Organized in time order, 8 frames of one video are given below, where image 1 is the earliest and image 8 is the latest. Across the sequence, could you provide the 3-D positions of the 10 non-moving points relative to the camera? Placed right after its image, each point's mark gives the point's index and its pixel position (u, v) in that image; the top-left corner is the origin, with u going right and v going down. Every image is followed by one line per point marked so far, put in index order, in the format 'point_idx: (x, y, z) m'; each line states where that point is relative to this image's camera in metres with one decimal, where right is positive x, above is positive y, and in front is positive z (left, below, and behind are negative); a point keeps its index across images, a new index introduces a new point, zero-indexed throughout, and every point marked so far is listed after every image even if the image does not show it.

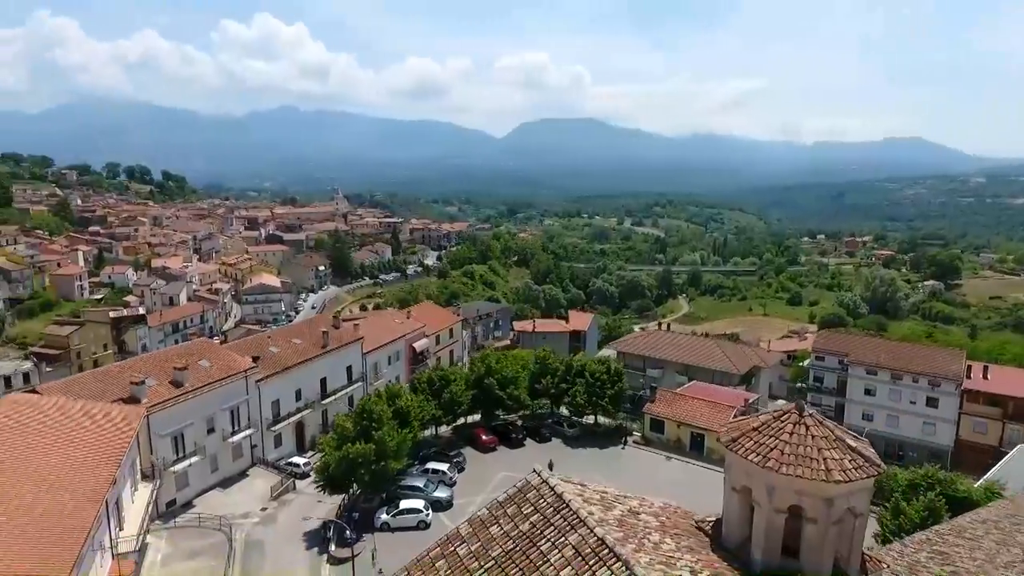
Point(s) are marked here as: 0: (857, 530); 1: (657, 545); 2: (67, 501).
0: (+4.6, -3.2, +8.4) m
1: (+1.8, -3.3, +8.1) m
2: (-9.4, -4.6, +13.0) m
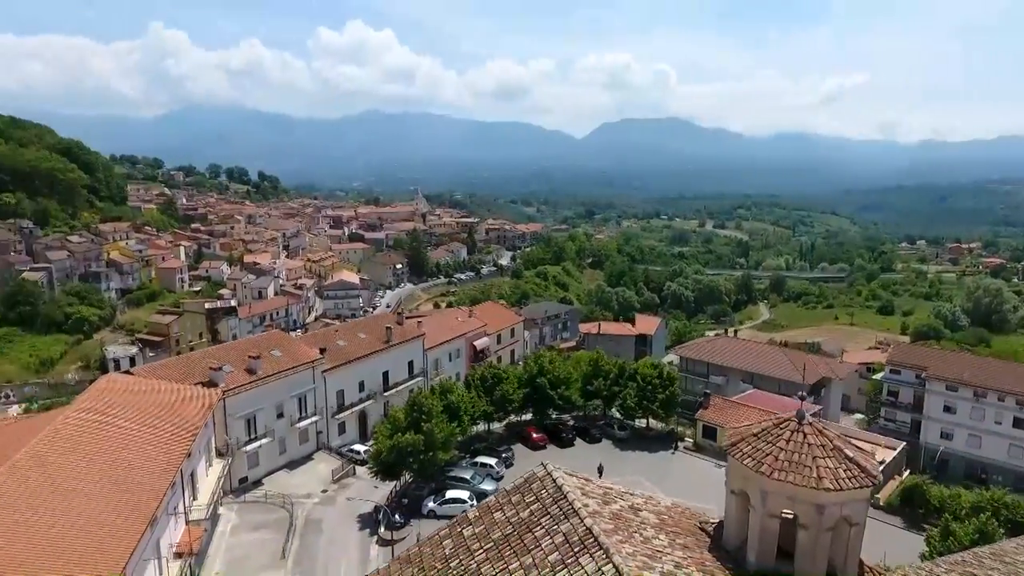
0: (+4.6, -3.4, +8.5) m
1: (+1.8, -3.4, +8.5) m
2: (-8.7, -4.4, +14.8) m
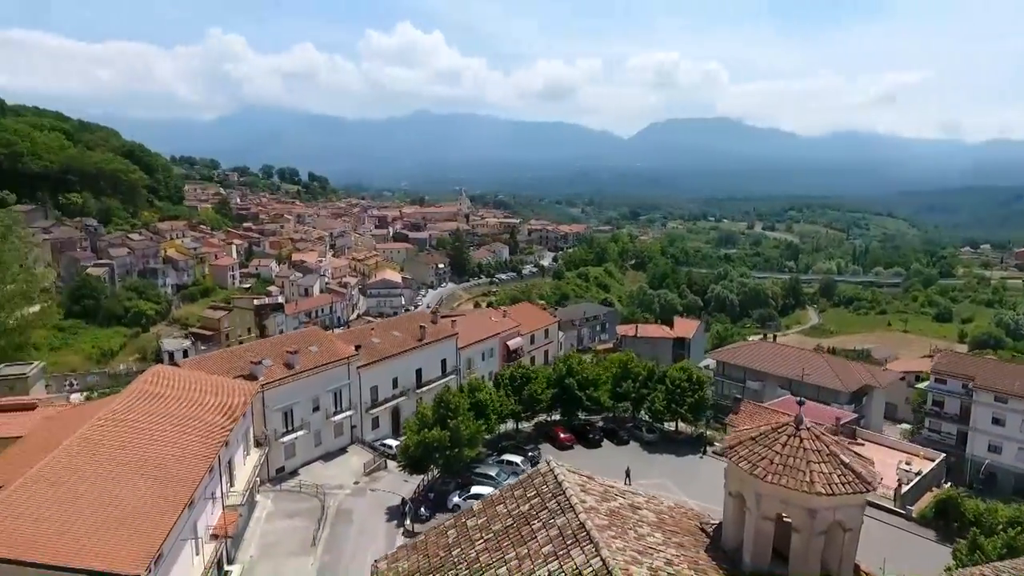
0: (+4.6, -3.5, +8.6) m
1: (+1.8, -3.5, +8.8) m
2: (-8.3, -4.3, +15.8) m
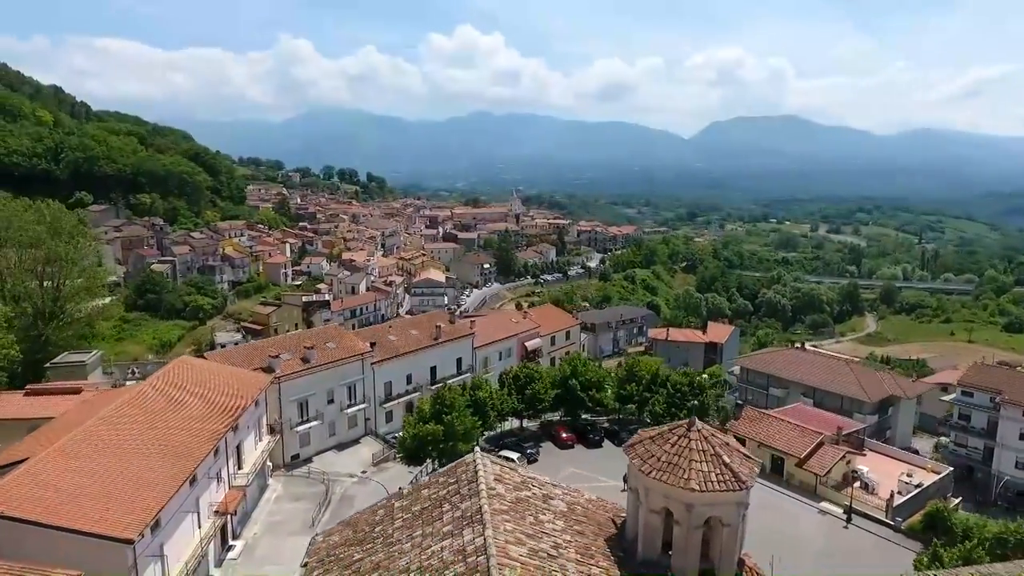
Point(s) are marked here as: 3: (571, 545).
0: (+3.2, -3.7, +9.2) m
1: (+0.4, -3.6, +9.7) m
2: (-9.0, -4.3, +17.6) m
3: (+0.9, -3.9, +9.4) m
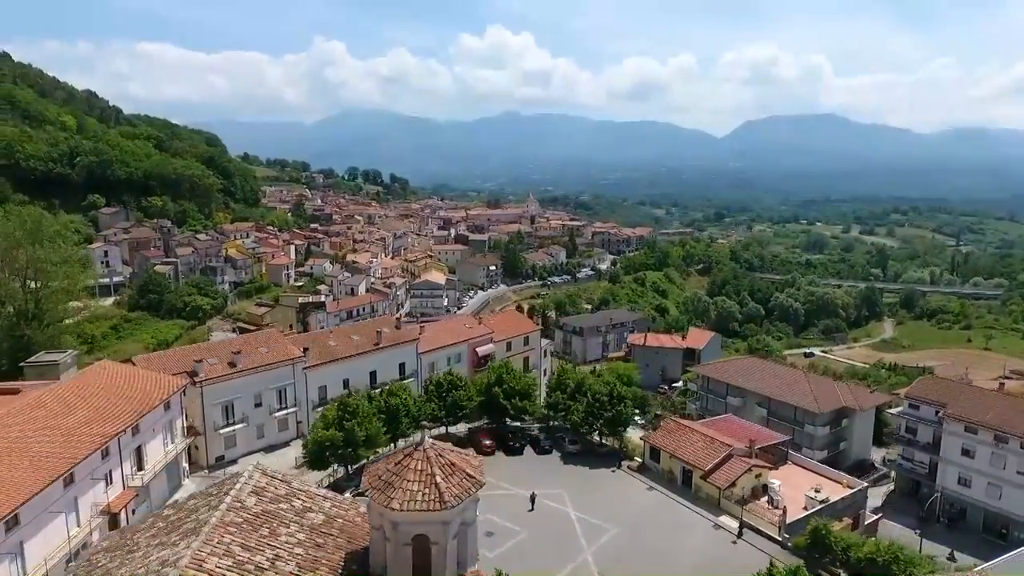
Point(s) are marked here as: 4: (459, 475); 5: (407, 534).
0: (-1.1, -4.1, +9.5) m
1: (-3.9, -4.0, +10.1) m
2: (-12.9, -4.6, +18.4) m
3: (-3.4, -4.2, +9.8) m
4: (-0.8, -3.0, +9.7) m
5: (-1.6, -3.7, +9.4) m
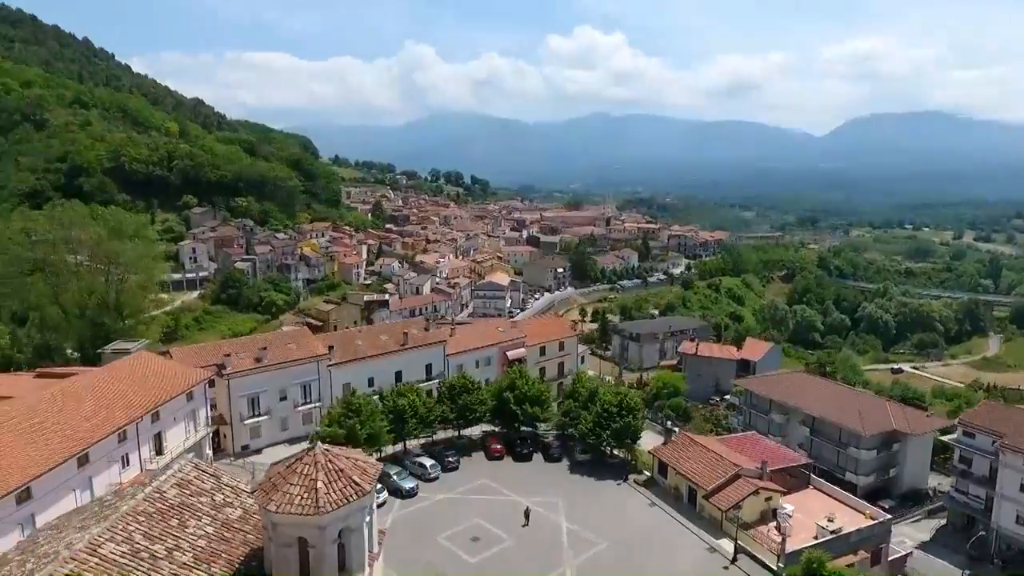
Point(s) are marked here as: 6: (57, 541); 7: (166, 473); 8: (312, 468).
0: (-3.0, -4.2, +9.8) m
1: (-5.7, -4.1, +10.7) m
2: (-13.5, -4.5, +20.2) m
3: (-5.3, -4.3, +10.4) m
4: (-2.7, -3.1, +9.9) m
5: (-3.5, -3.8, +9.7) m
6: (-7.5, -4.2, +10.3) m
7: (-6.5, -3.5, +11.8) m
8: (-3.2, -2.9, +10.1) m
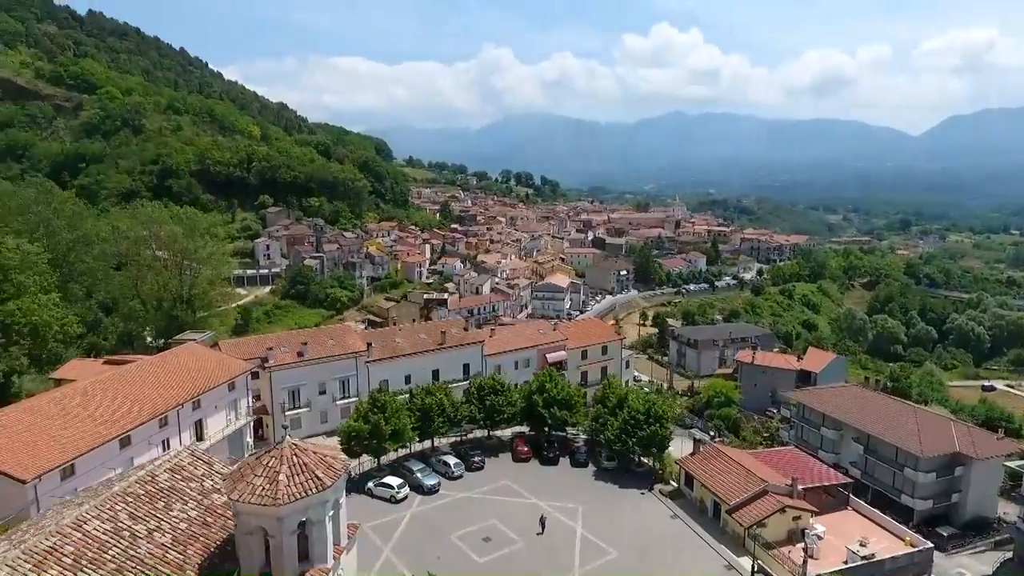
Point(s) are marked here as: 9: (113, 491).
0: (-3.8, -4.2, +10.2) m
1: (-6.3, -4.0, +11.4) m
2: (-13.0, -4.3, +21.7) m
3: (-5.9, -4.3, +11.0) m
4: (-3.4, -3.1, +10.3) m
5: (-4.2, -3.8, +10.1) m
6: (-8.1, -4.1, +11.2) m
7: (-7.0, -3.4, +12.6) m
8: (-3.9, -2.9, +10.5) m
9: (-7.2, -3.7, +11.3) m
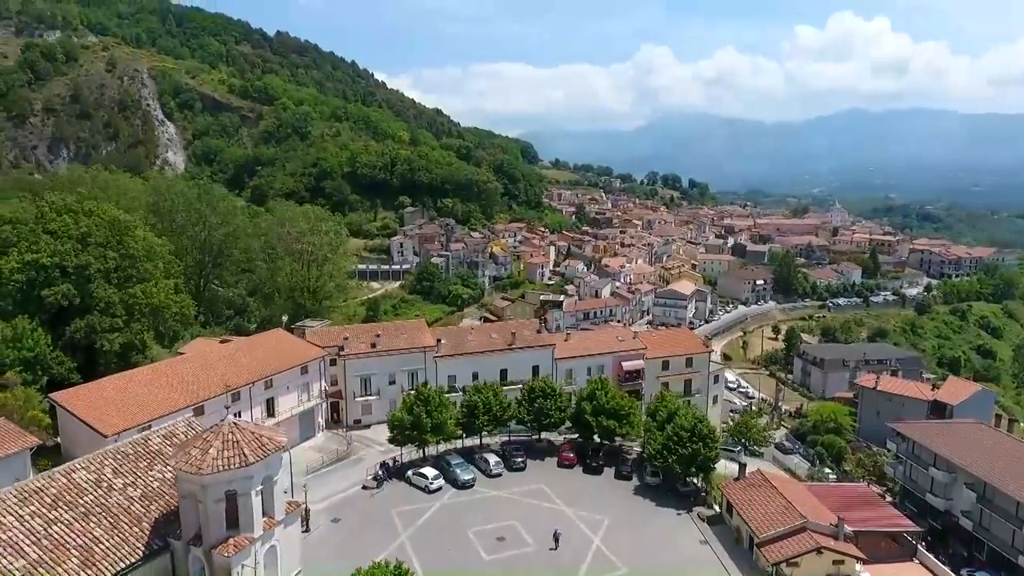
0: (-5.6, -4.1, +11.5) m
1: (-7.7, -3.8, +13.3) m
2: (-11.9, -3.9, +24.9) m
3: (-7.5, -4.1, +12.8) m
4: (-5.2, -3.1, +11.5) m
5: (-6.0, -3.7, +11.6) m
6: (-9.6, -3.8, +13.5) m
7: (-8.1, -3.2, +14.6) m
8: (-5.6, -2.8, +11.8) m
9: (-8.6, -3.4, +13.4) m
